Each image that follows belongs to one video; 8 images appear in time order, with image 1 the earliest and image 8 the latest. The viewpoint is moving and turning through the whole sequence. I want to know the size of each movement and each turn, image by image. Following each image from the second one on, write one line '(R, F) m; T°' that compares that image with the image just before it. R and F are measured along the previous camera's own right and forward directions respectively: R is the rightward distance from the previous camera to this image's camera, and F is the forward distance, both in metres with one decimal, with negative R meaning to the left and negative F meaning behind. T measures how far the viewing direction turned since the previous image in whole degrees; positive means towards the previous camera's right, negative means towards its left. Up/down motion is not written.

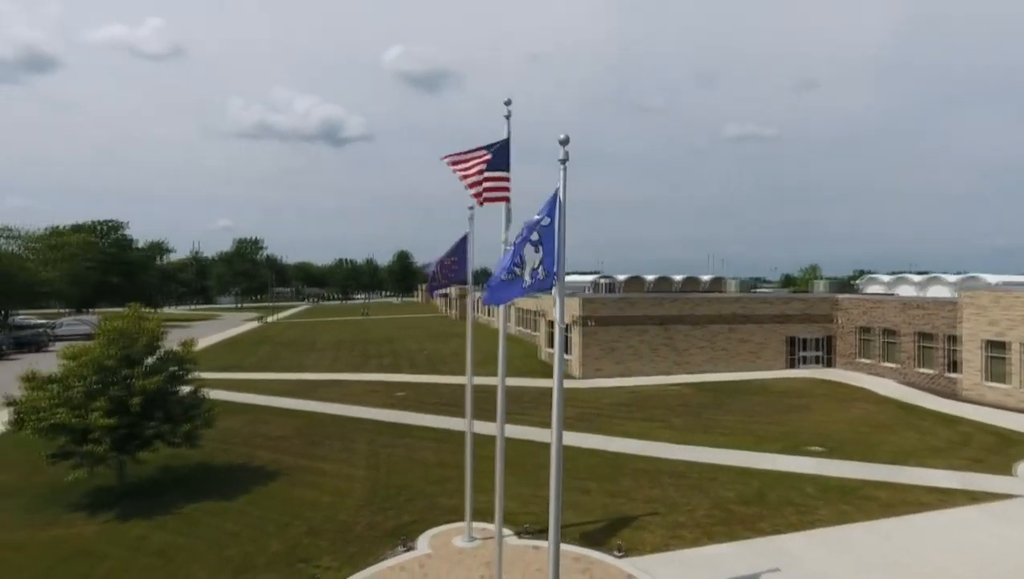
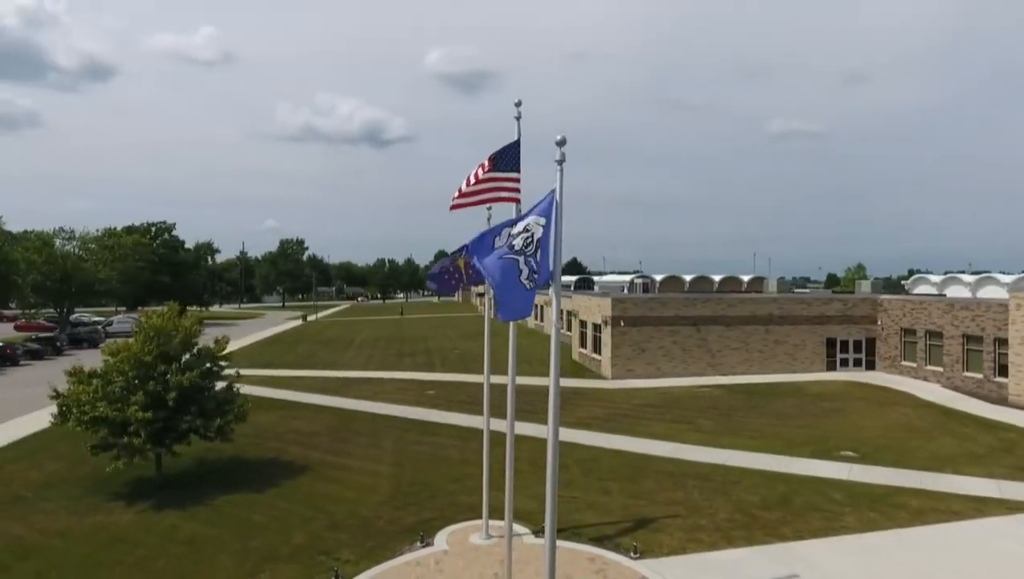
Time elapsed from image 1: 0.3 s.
(+0.5, -0.1) m; -4°
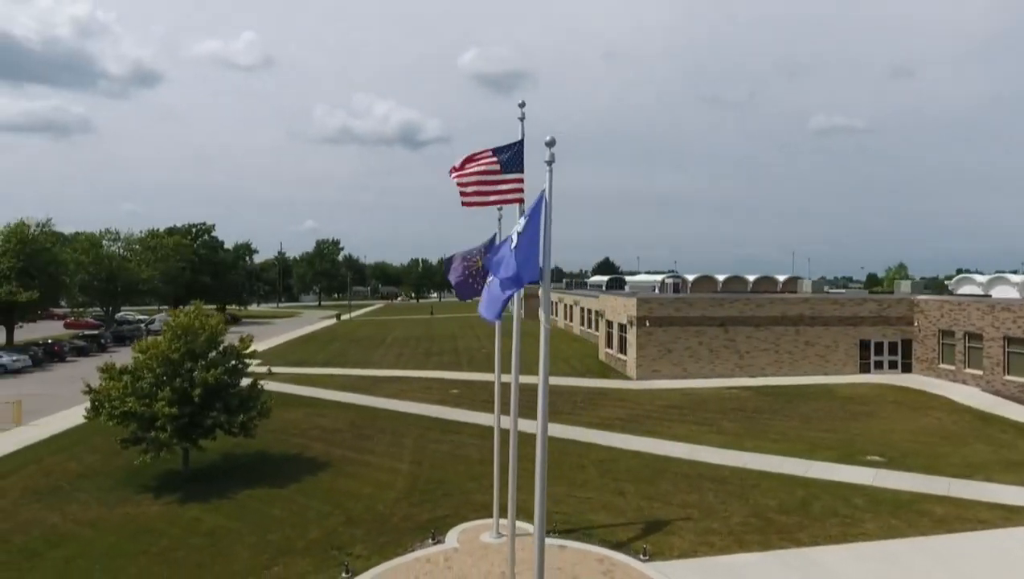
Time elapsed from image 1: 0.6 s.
(+0.5, 0.0) m; -3°
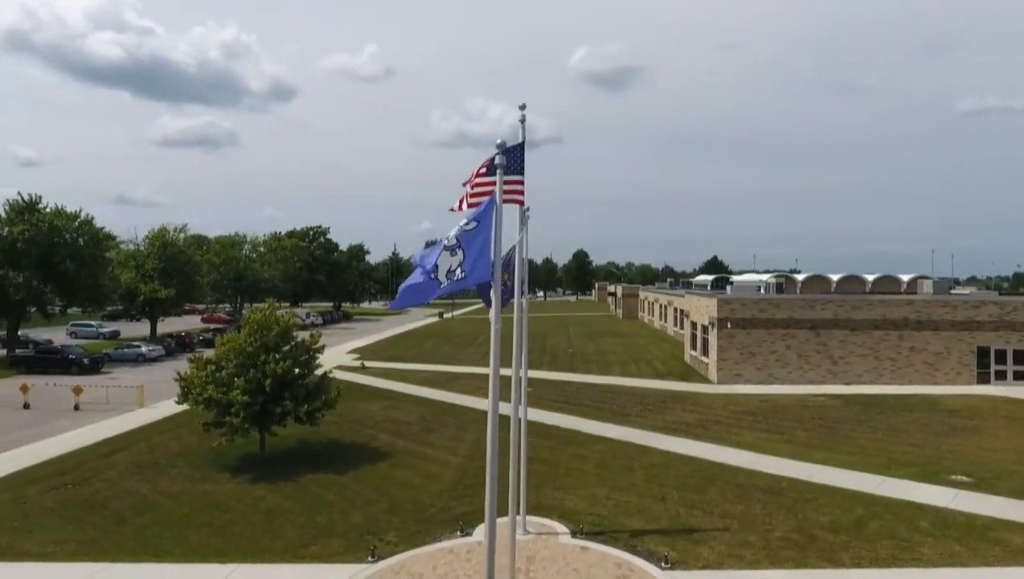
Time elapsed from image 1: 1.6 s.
(+1.8, 0.0) m; -10°
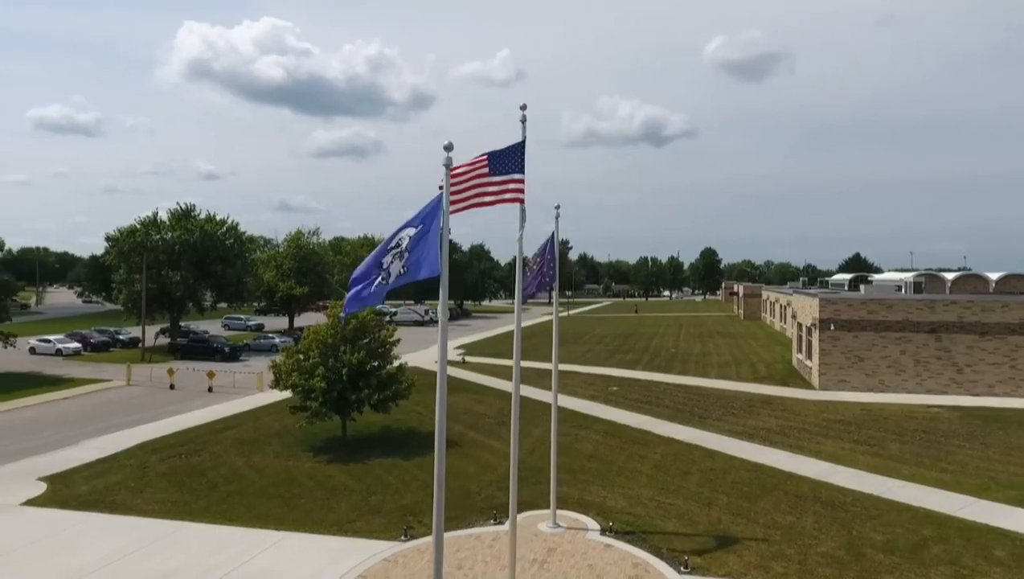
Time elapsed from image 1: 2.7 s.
(+2.1, -0.1) m; -12°
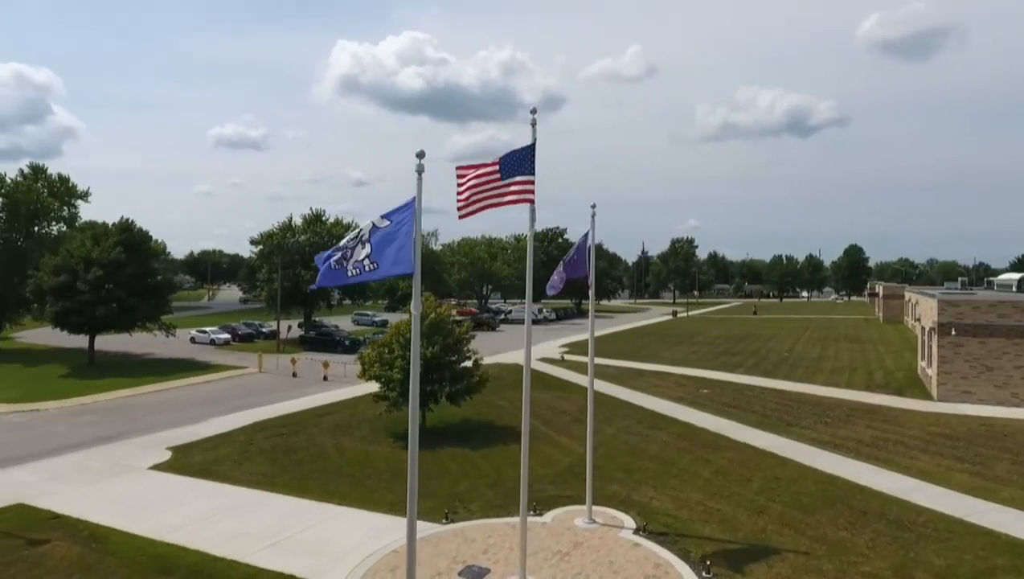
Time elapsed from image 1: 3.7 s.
(+2.0, -0.2) m; -12°
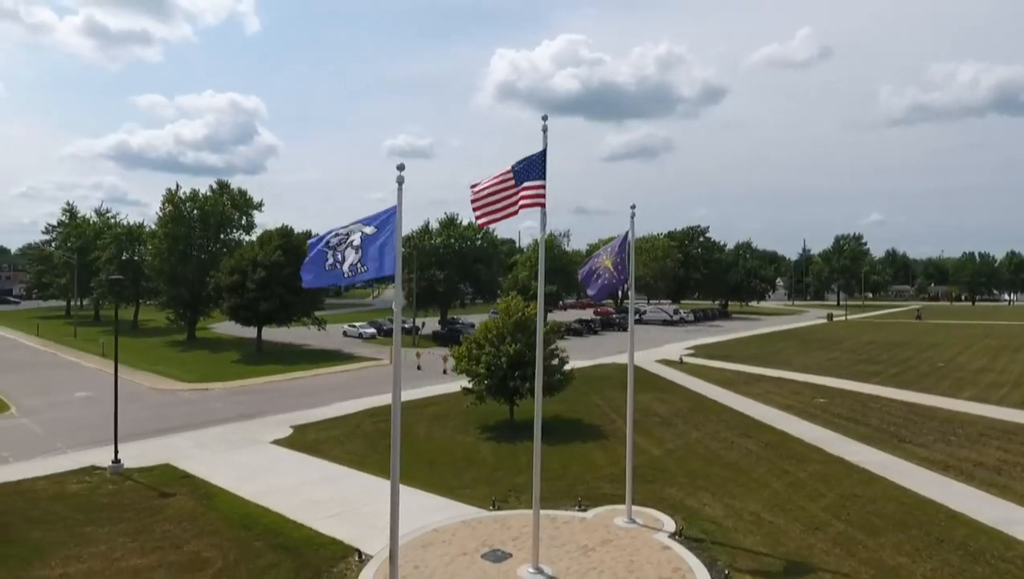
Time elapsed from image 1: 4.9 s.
(+2.5, -0.2) m; -14°
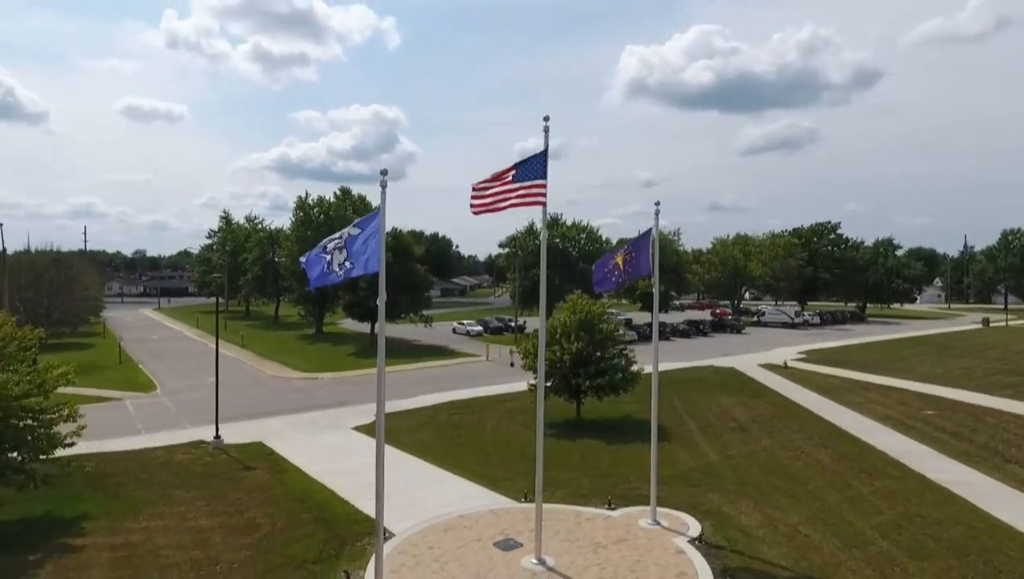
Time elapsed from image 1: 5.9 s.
(+2.2, -0.1) m; -12°
